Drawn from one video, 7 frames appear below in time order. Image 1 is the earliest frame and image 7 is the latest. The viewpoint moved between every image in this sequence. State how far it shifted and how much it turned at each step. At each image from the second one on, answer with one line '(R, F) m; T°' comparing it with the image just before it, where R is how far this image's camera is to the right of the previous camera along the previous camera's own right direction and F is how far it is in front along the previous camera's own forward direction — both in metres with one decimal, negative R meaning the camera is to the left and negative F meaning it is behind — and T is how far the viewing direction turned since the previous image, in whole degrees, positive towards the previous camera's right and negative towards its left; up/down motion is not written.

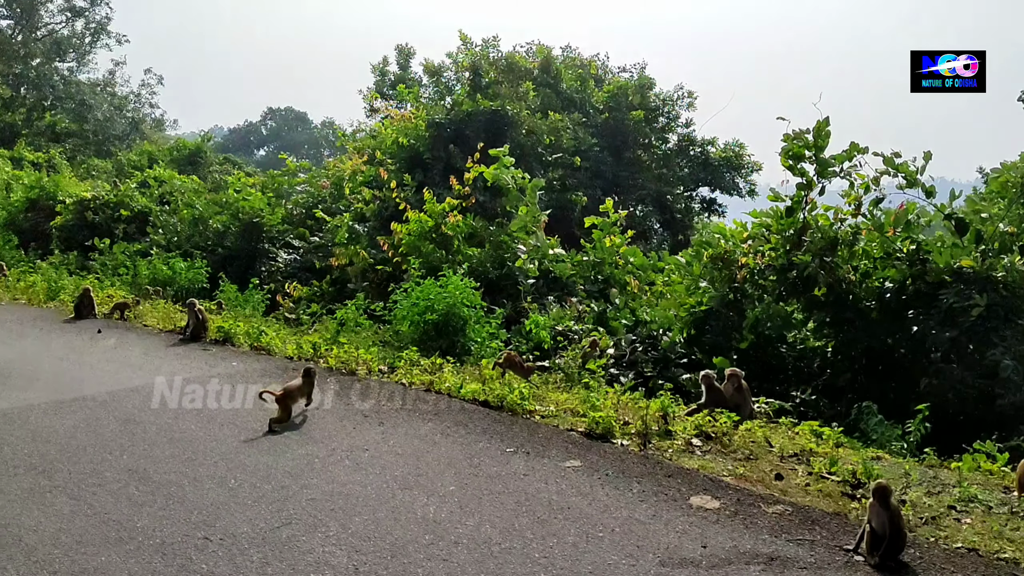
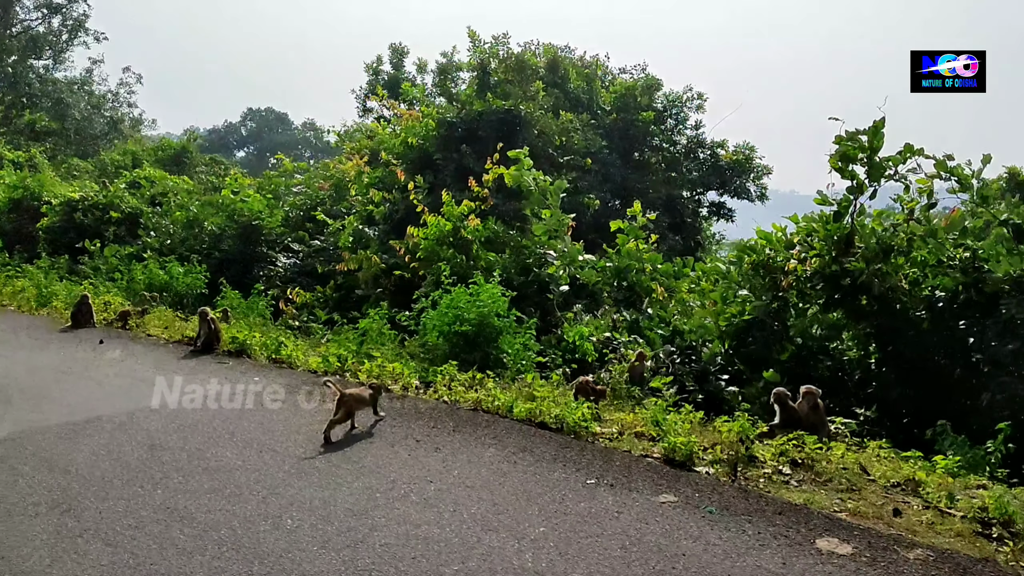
(-0.6, +0.5) m; +2°
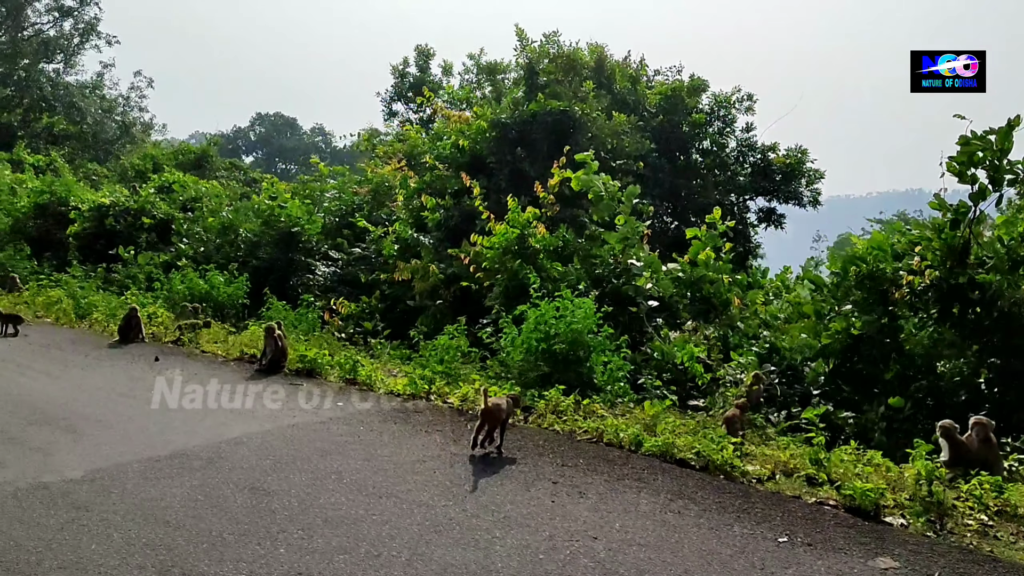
(-0.8, +0.6) m; 0°
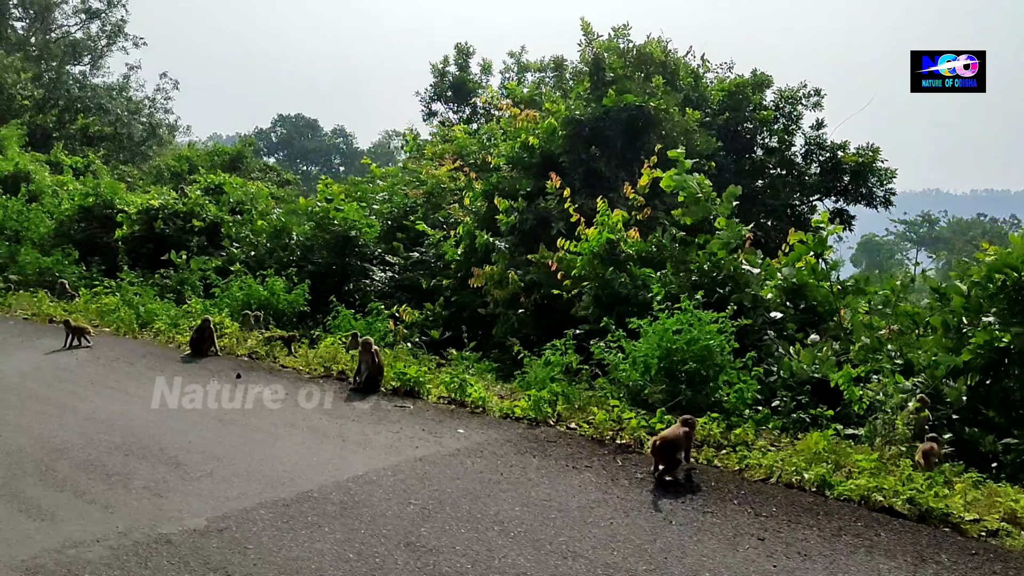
(-0.9, +0.6) m; -1°
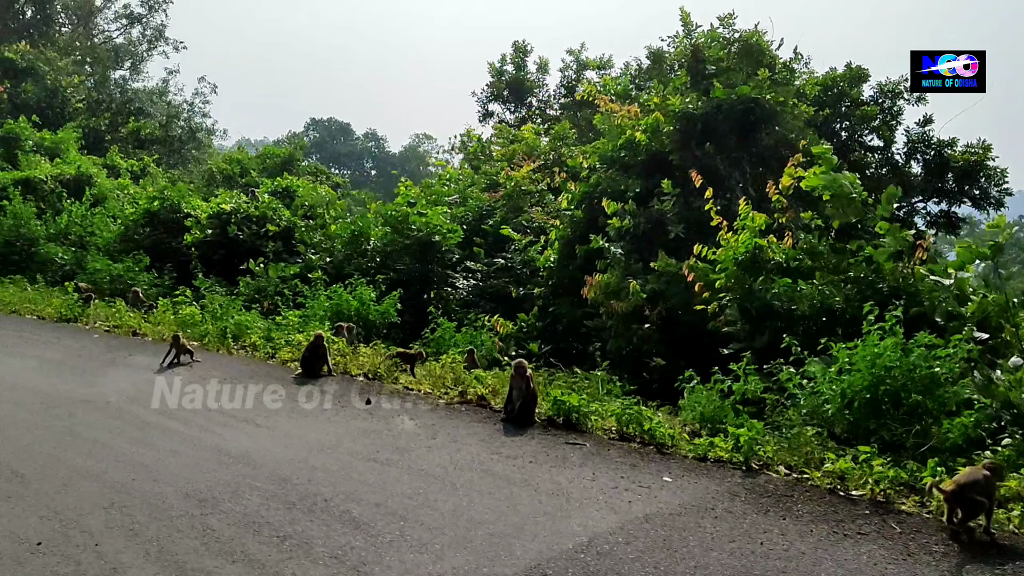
(-1.1, +0.8) m; -2°
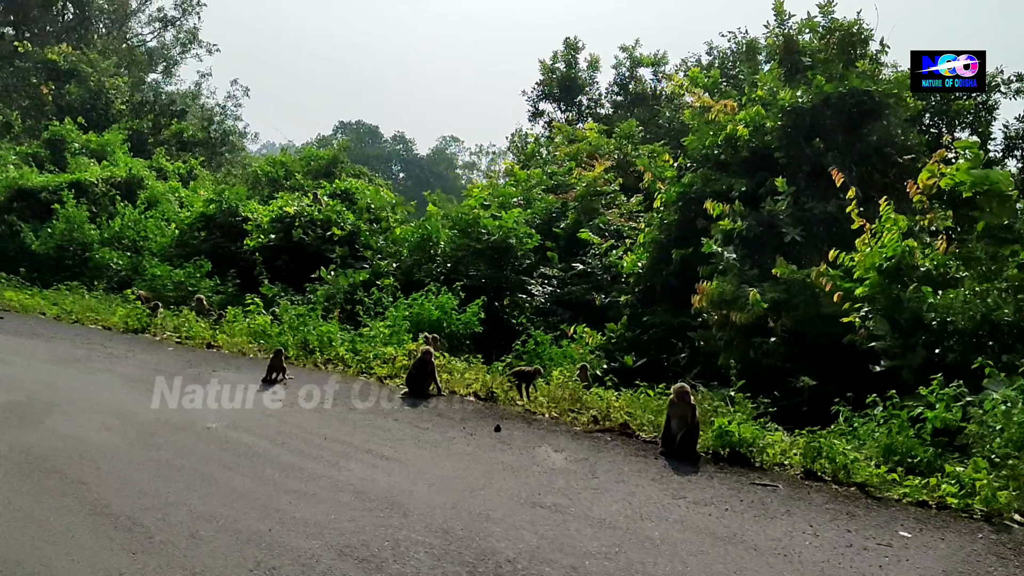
(-0.9, +0.7) m; -2°
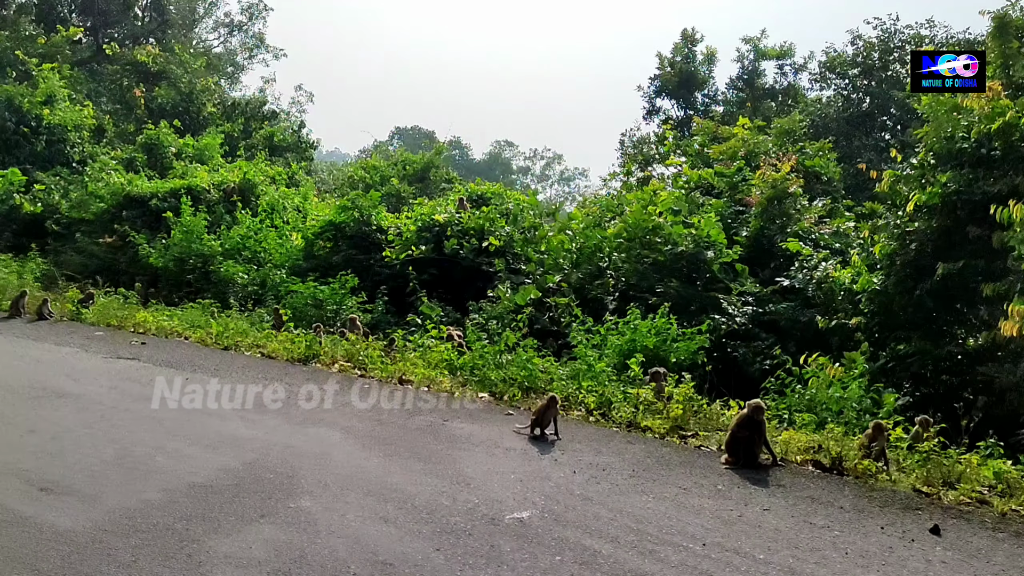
(-2.0, +1.5) m; -3°
